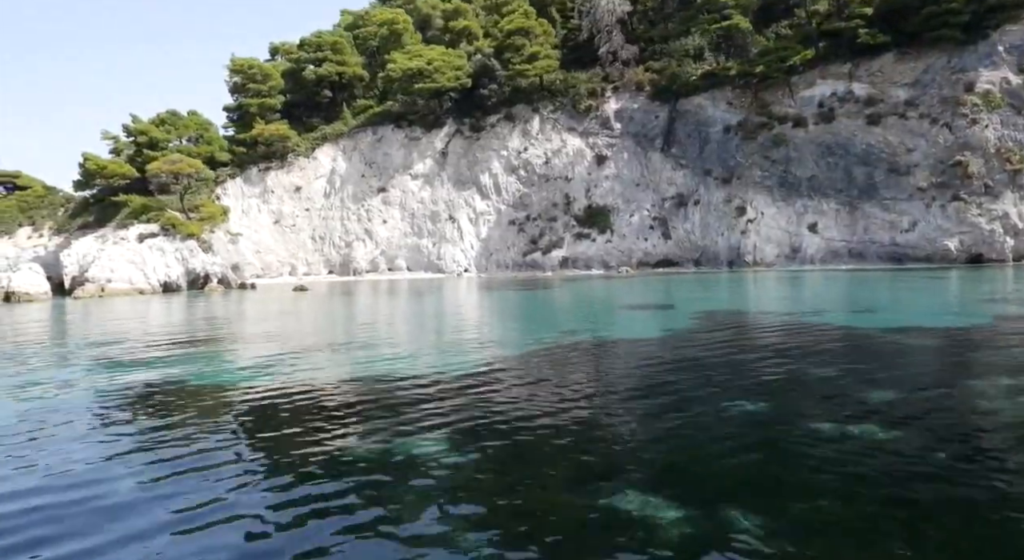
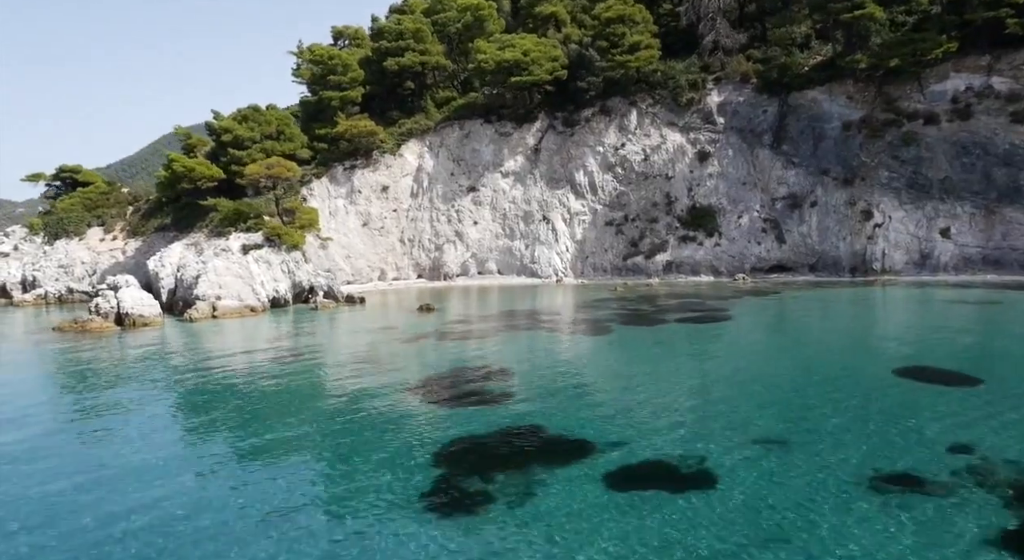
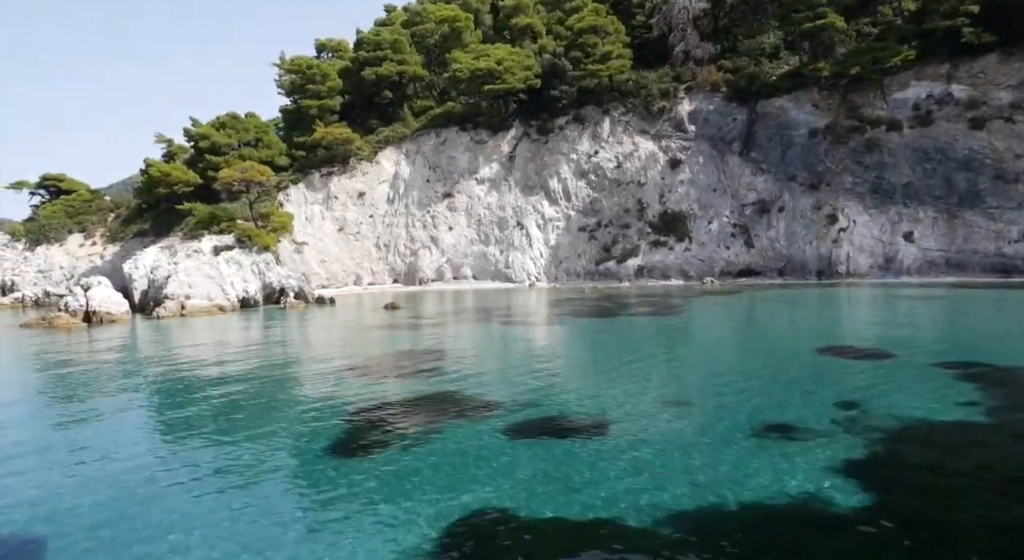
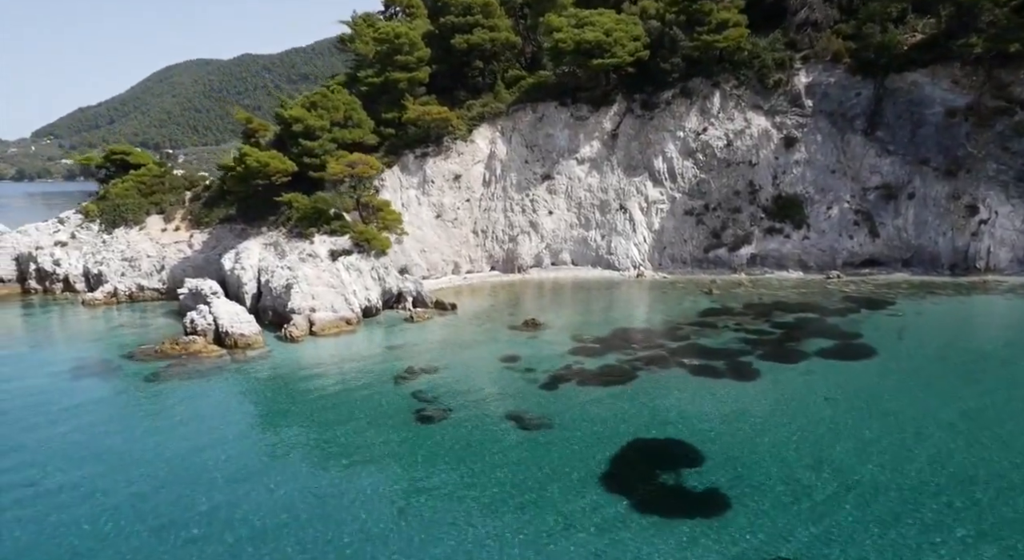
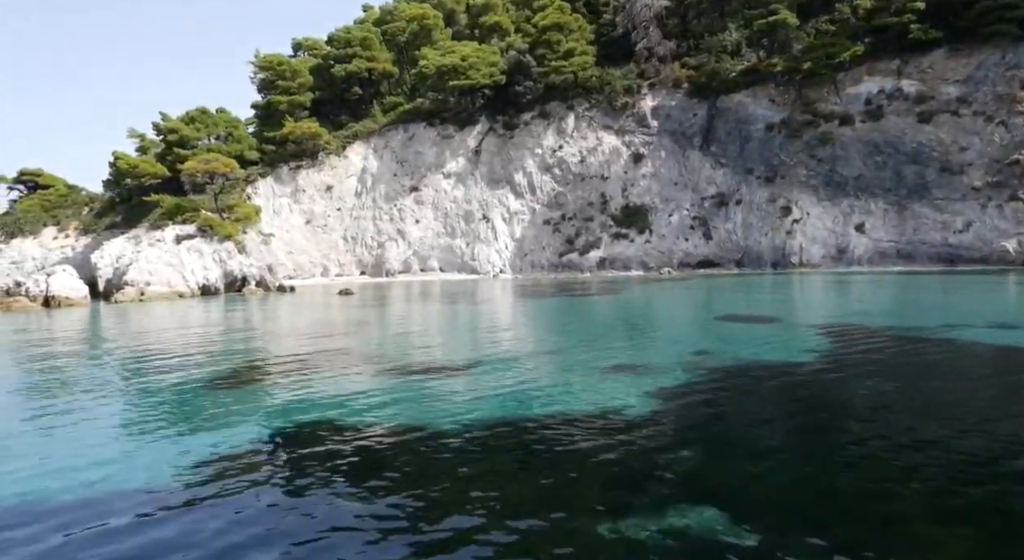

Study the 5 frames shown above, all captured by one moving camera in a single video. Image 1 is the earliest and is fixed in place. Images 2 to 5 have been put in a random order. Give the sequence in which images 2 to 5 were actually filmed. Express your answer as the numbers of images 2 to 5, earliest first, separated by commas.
5, 3, 2, 4
